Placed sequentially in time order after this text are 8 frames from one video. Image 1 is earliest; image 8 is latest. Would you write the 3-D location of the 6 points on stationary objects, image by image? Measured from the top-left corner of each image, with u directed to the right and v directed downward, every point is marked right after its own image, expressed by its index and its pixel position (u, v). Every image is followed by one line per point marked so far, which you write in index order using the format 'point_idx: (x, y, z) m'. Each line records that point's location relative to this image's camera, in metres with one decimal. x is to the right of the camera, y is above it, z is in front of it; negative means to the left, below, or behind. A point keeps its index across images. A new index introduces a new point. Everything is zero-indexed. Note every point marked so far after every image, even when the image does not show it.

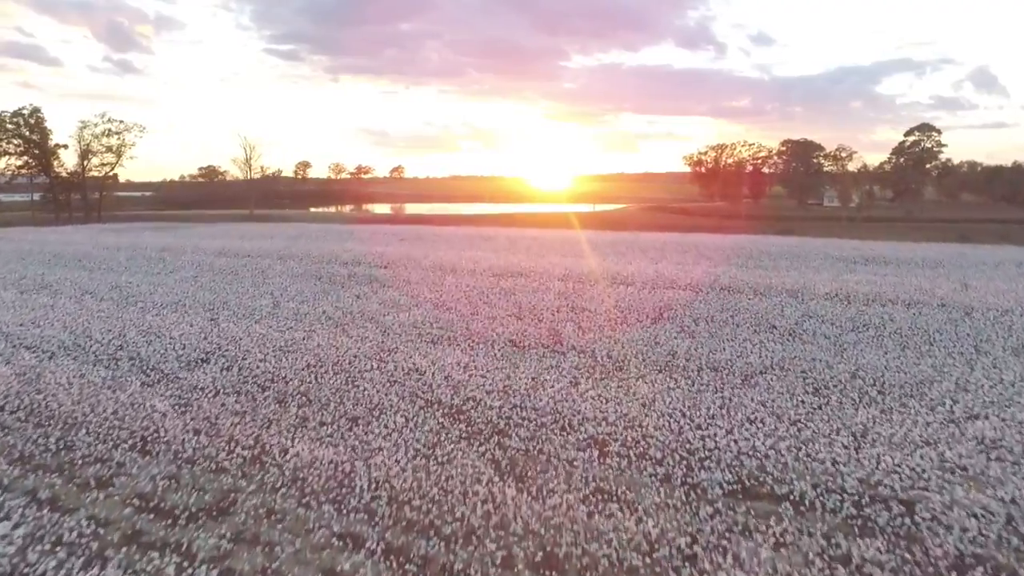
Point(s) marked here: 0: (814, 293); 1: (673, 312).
0: (+5.1, -0.1, +18.7) m
1: (+2.4, -0.4, +16.3) m
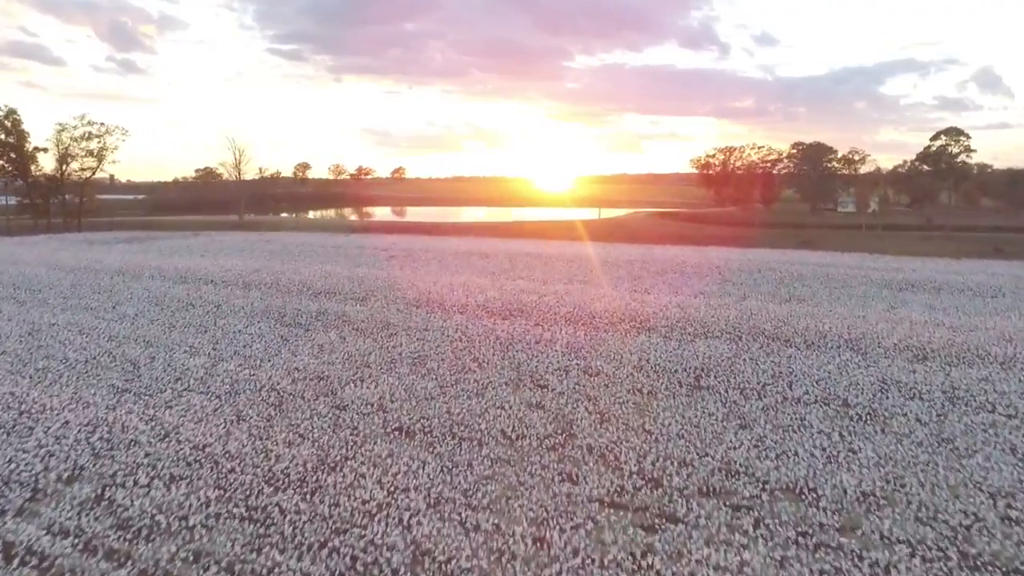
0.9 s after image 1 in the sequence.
0: (+5.1, -0.8, +15.3) m
1: (+2.3, -1.1, +12.9) m
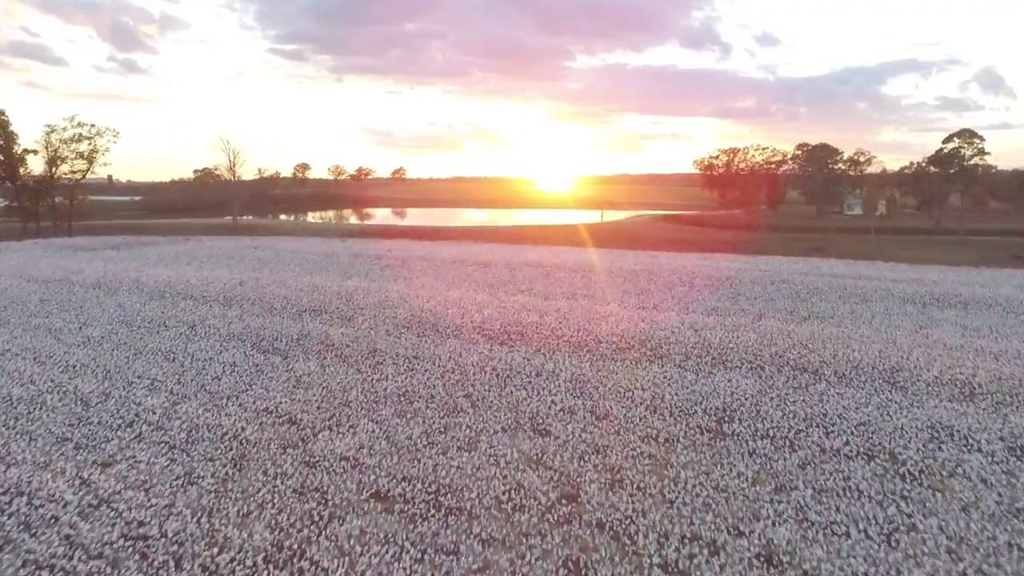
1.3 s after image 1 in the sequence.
0: (+5.1, -1.1, +13.7) m
1: (+2.3, -1.4, +11.3) m
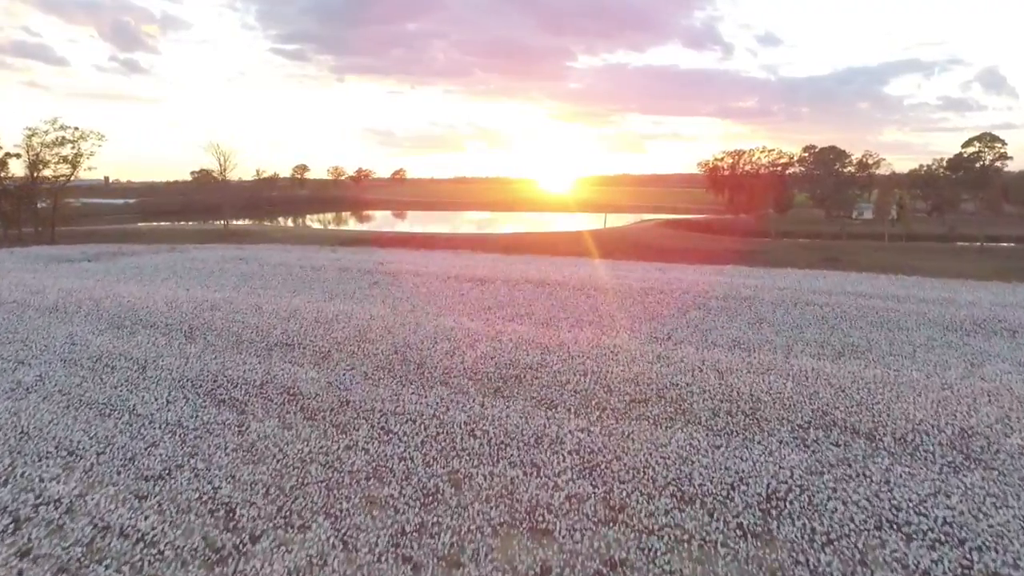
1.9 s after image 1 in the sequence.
0: (+5.0, -1.6, +11.4) m
1: (+2.3, -1.9, +9.0) m
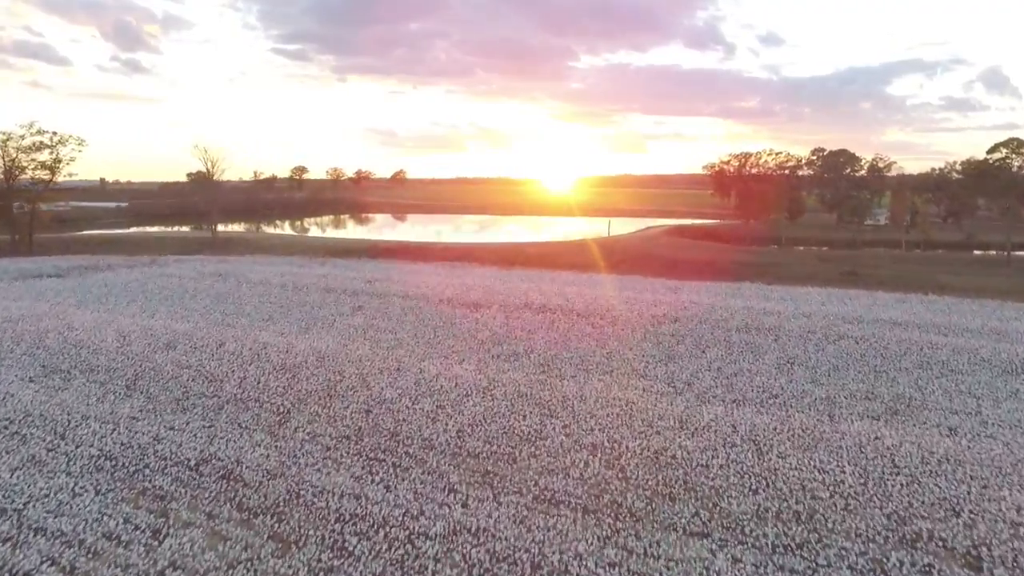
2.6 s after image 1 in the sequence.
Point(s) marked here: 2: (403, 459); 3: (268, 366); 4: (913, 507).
0: (+4.9, -2.3, +8.5) m
1: (+2.2, -2.6, +6.1) m
2: (-1.2, -1.9, +12.3) m
3: (-4.2, -1.3, +18.4) m
4: (+3.9, -2.1, +10.5) m
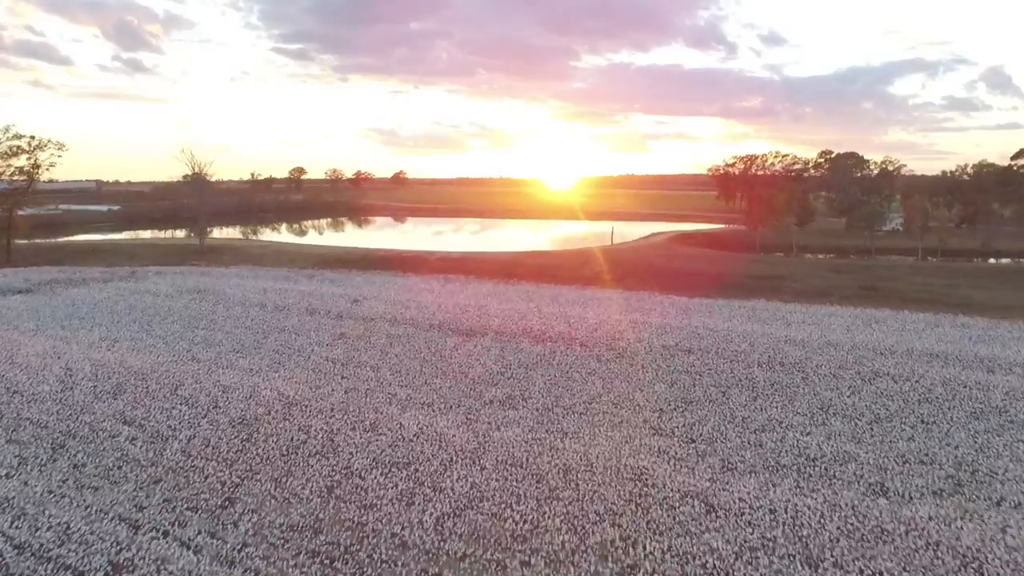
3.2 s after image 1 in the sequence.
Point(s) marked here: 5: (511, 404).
0: (+4.8, -2.9, +6.0) m
1: (+2.1, -3.2, +3.6) m
2: (-1.3, -2.5, +9.8) m
3: (-4.2, -1.9, +15.9) m
4: (+3.8, -2.7, +7.9) m
5: (0.0, -1.9, +17.6) m
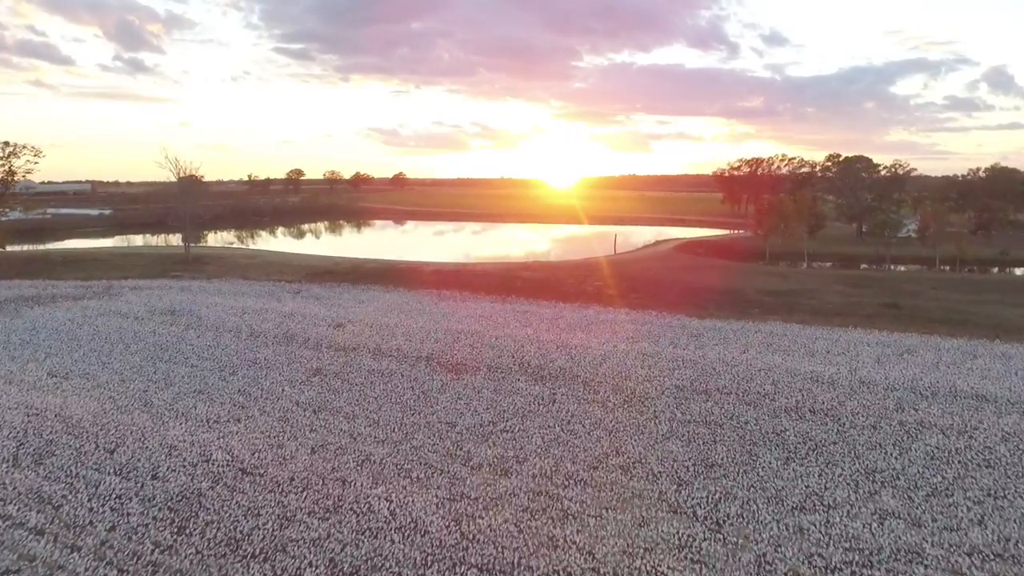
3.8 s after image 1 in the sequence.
0: (+4.7, -3.6, +3.4) m
1: (+1.9, -3.8, +1.0) m
2: (-1.4, -3.2, +7.2) m
3: (-4.4, -2.5, +13.3) m
4: (+3.7, -3.4, +5.3) m
5: (-0.1, -2.5, +15.0) m
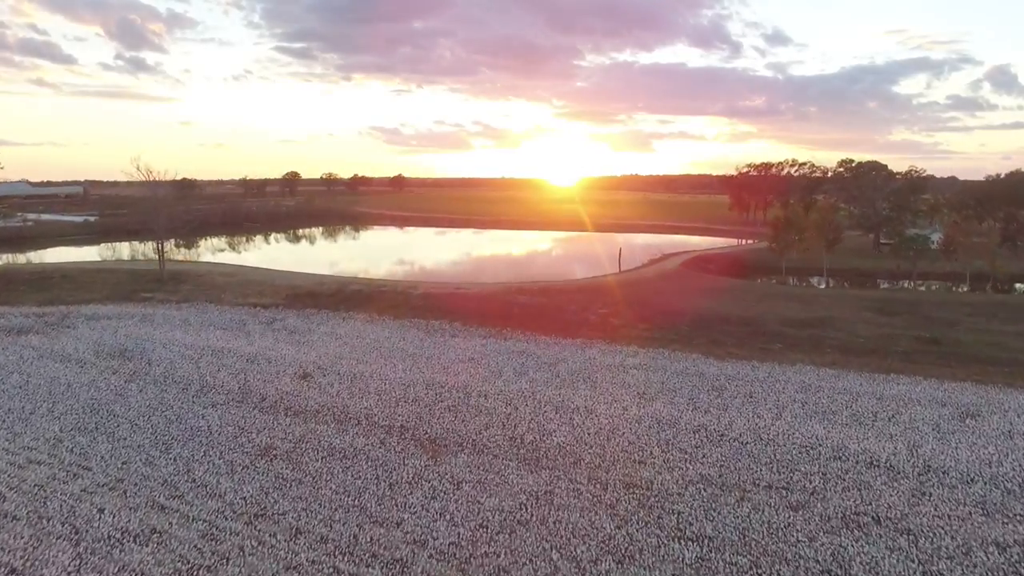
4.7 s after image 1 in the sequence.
0: (+4.5, -4.7, -0.6) m
1: (+1.7, -4.9, -3.0) m
2: (-1.6, -4.3, +3.2) m
3: (-4.6, -3.6, +9.3) m
4: (+3.4, -4.5, +1.3) m
5: (-0.3, -3.6, +10.9) m
